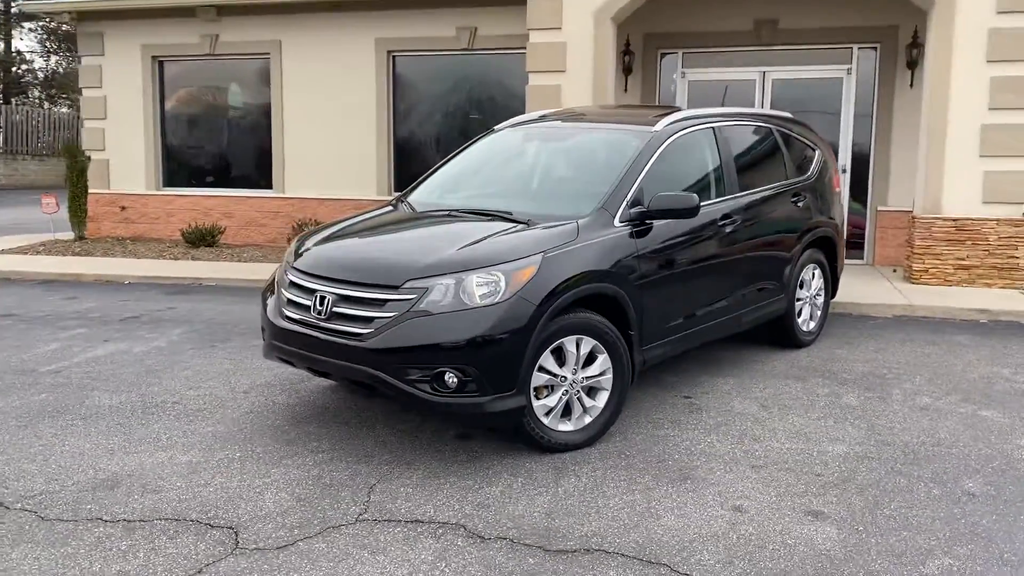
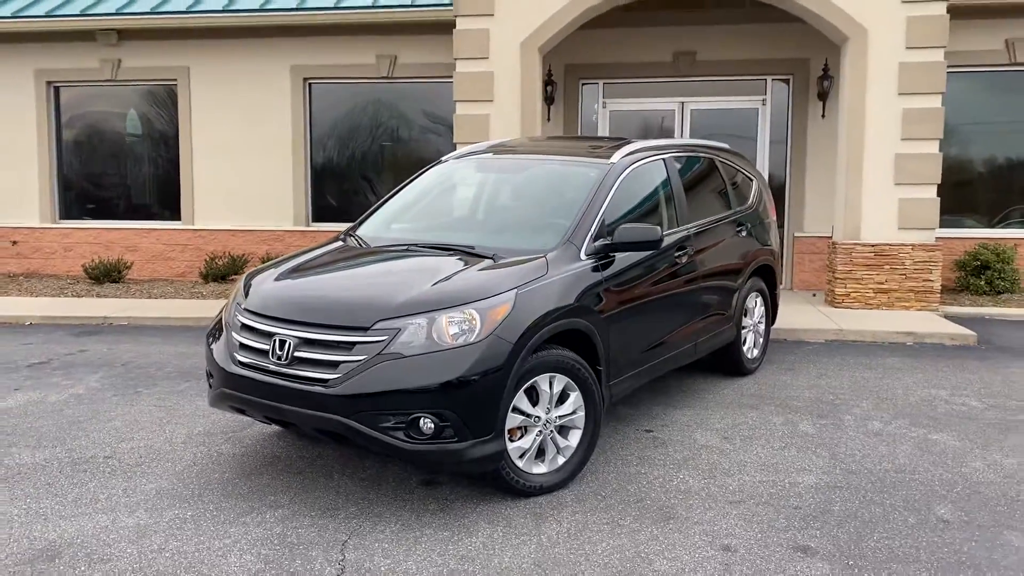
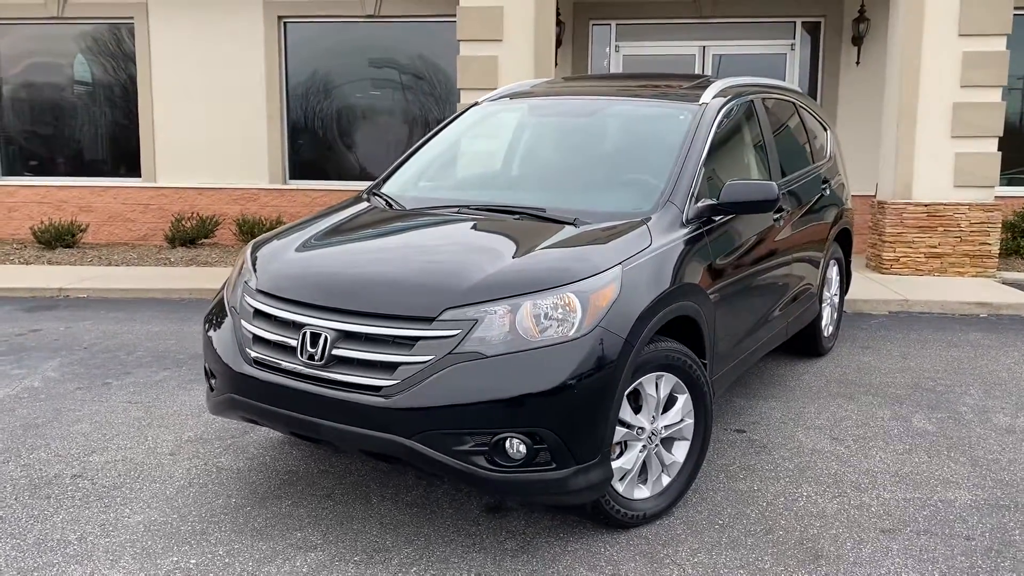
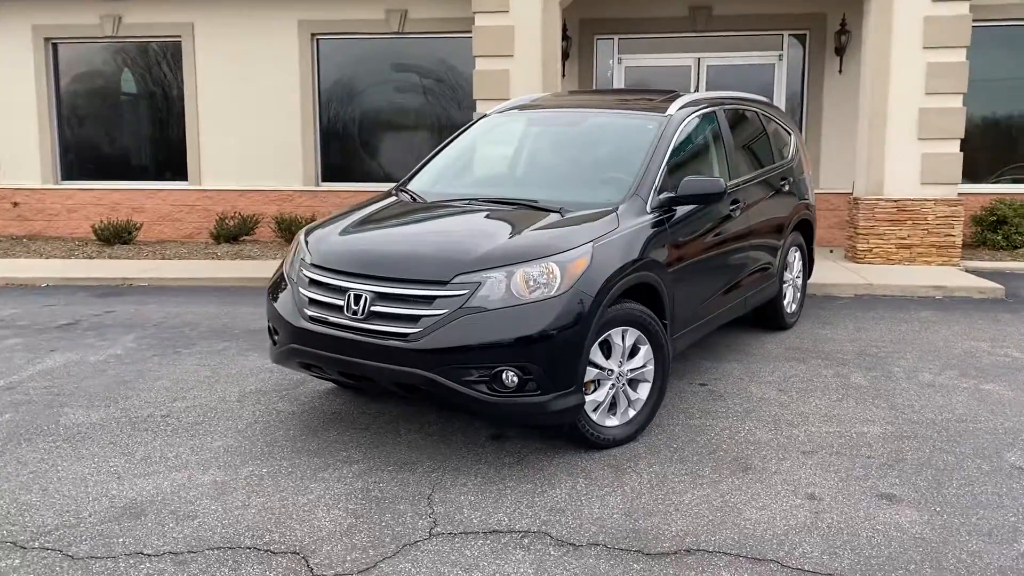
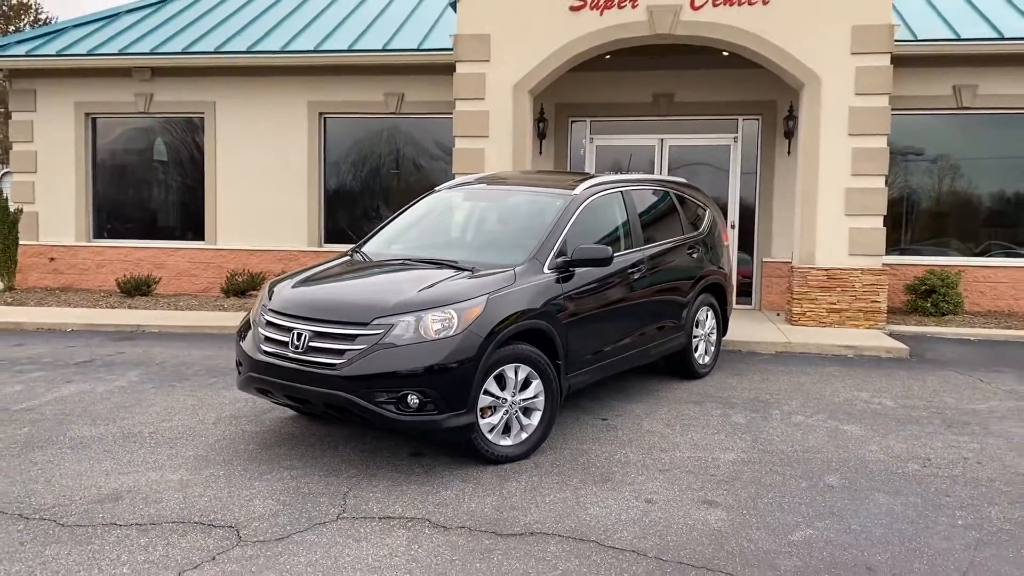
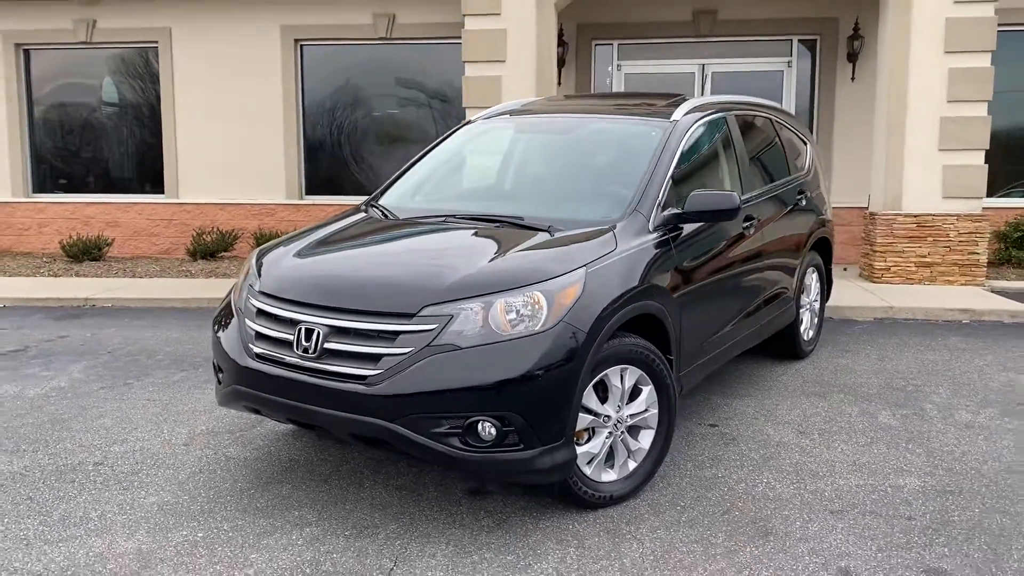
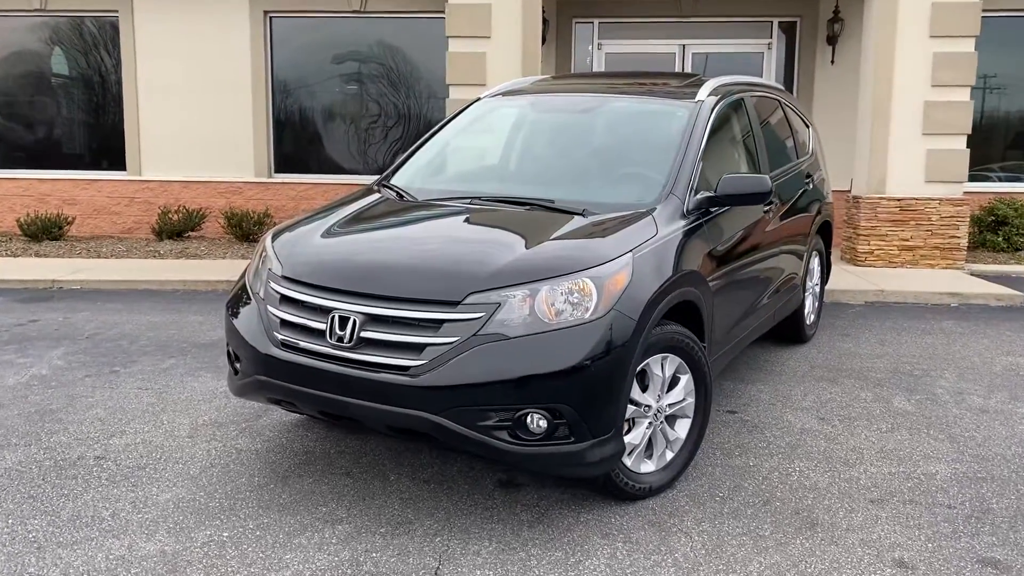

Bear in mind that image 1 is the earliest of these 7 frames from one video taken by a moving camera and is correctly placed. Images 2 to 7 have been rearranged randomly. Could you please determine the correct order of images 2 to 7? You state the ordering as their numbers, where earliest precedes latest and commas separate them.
4, 7, 3, 6, 2, 5
